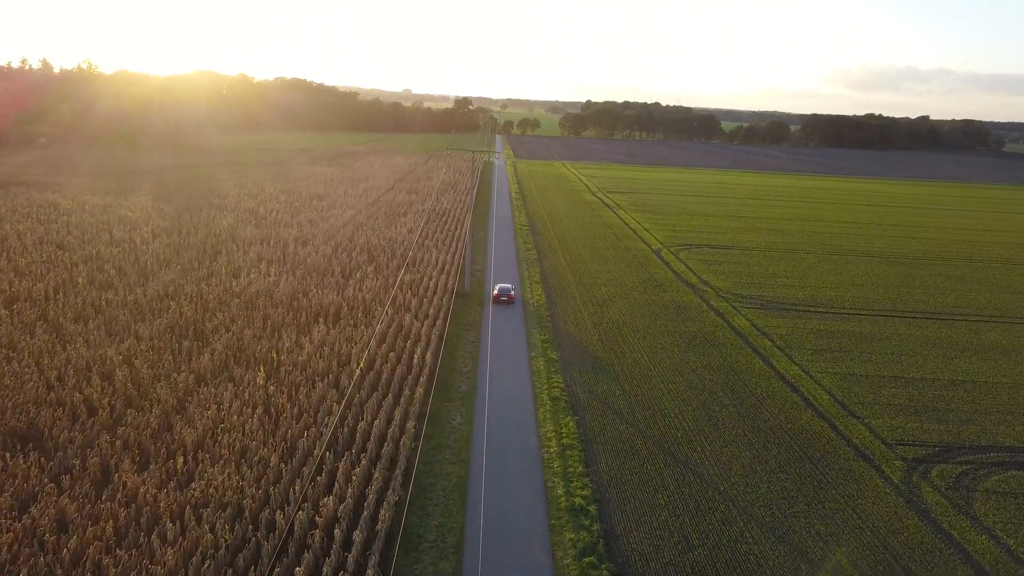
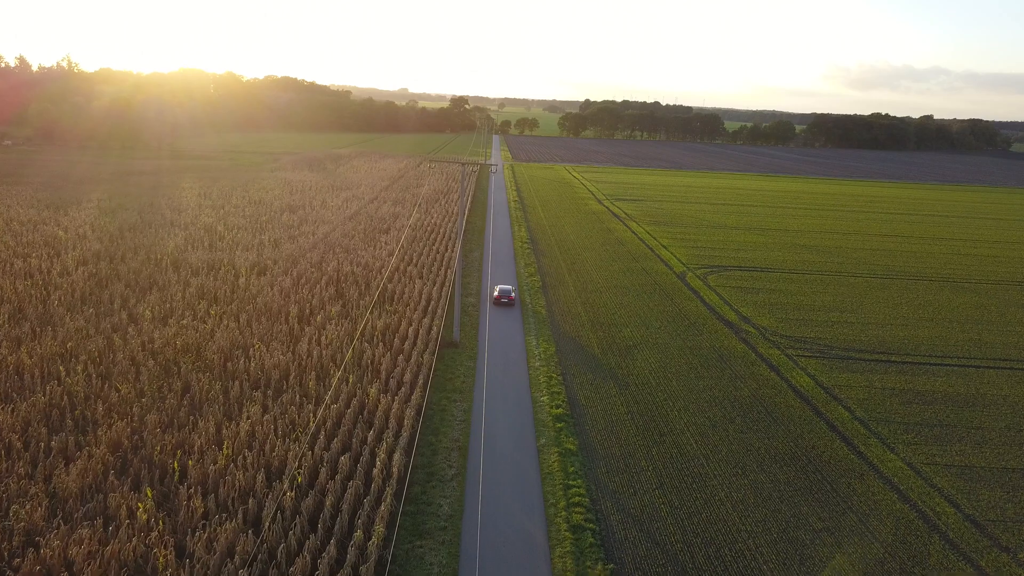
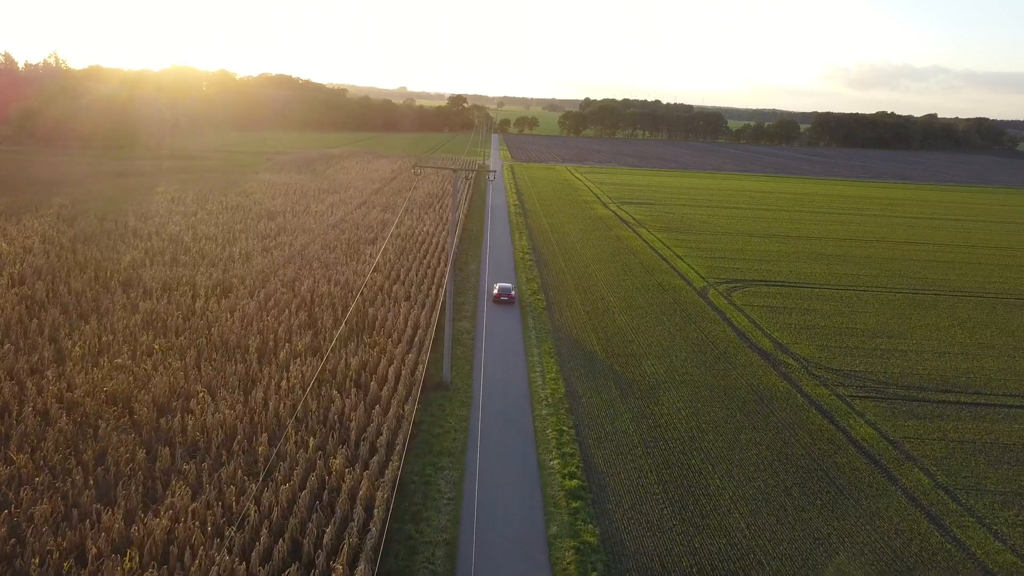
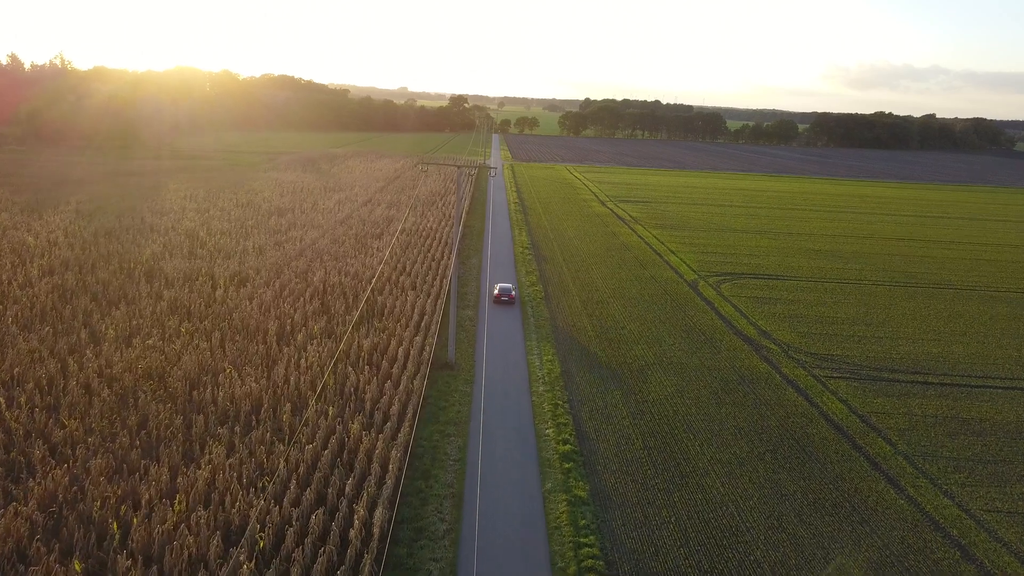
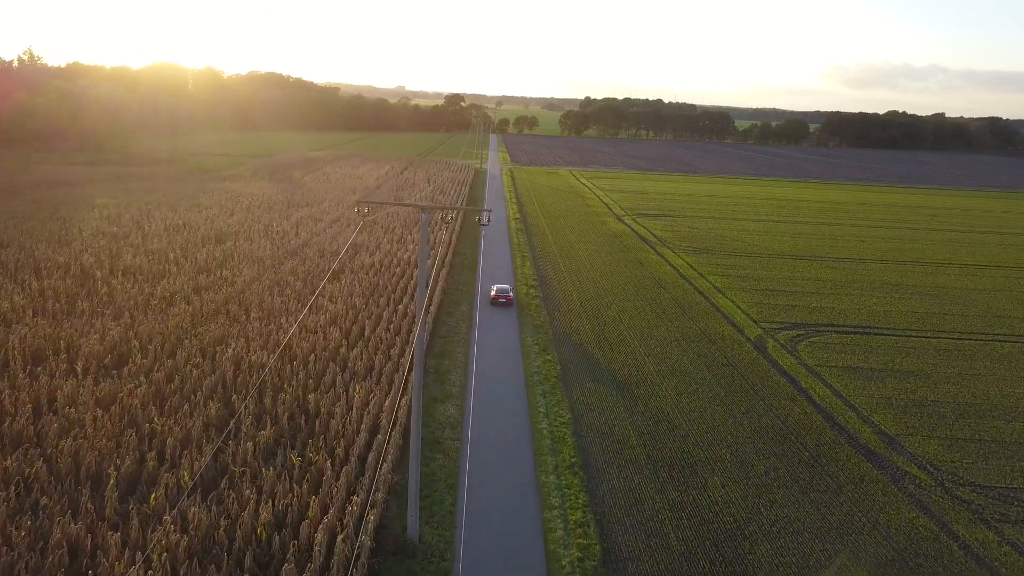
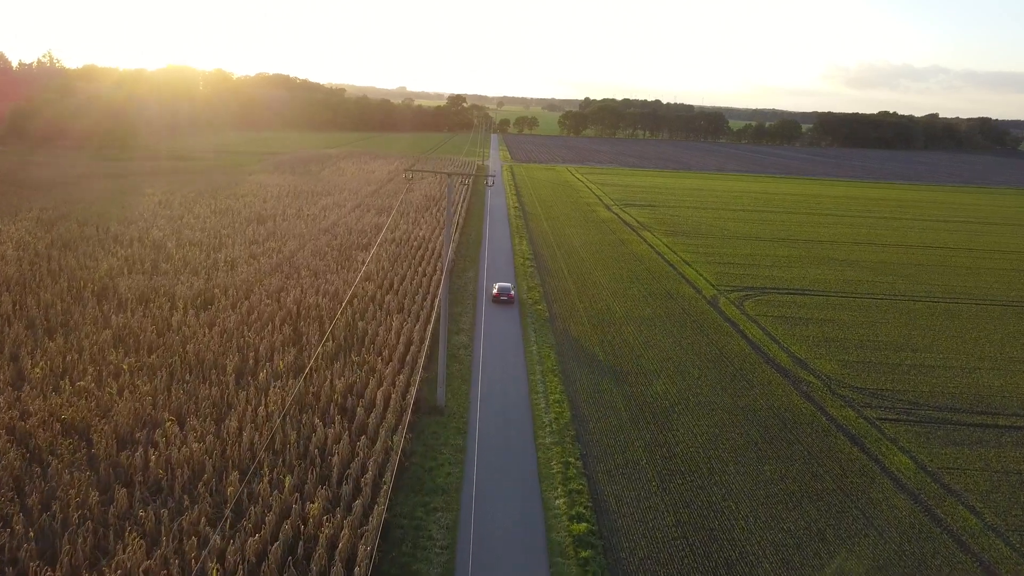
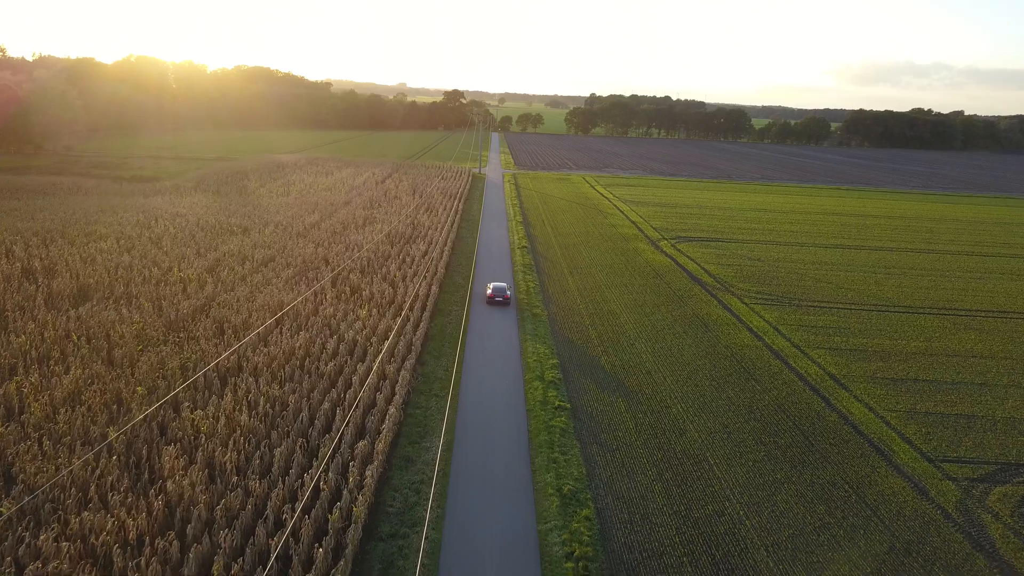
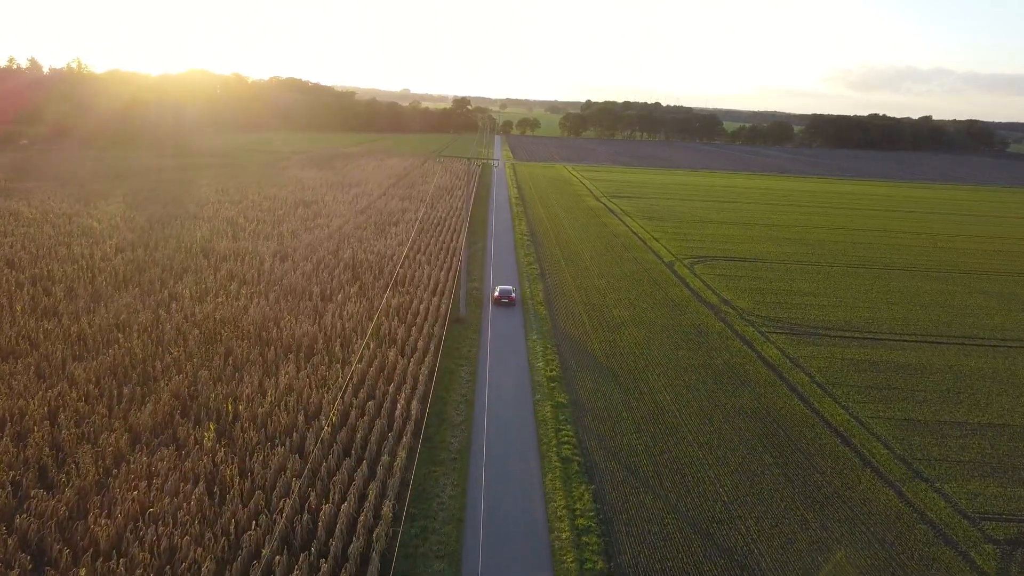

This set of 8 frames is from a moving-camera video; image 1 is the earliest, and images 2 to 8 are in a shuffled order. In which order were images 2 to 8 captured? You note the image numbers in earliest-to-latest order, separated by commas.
8, 2, 4, 3, 6, 5, 7
